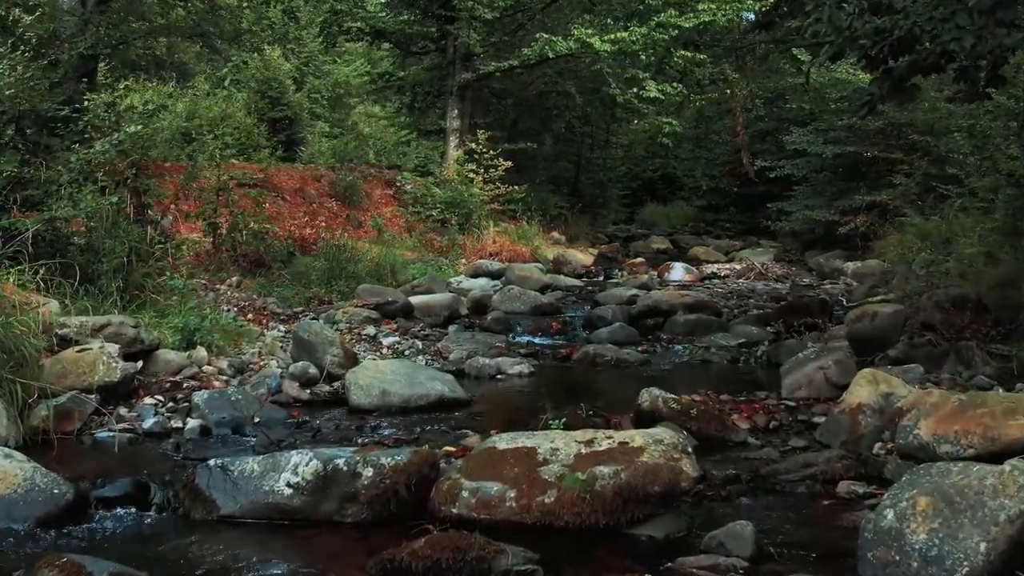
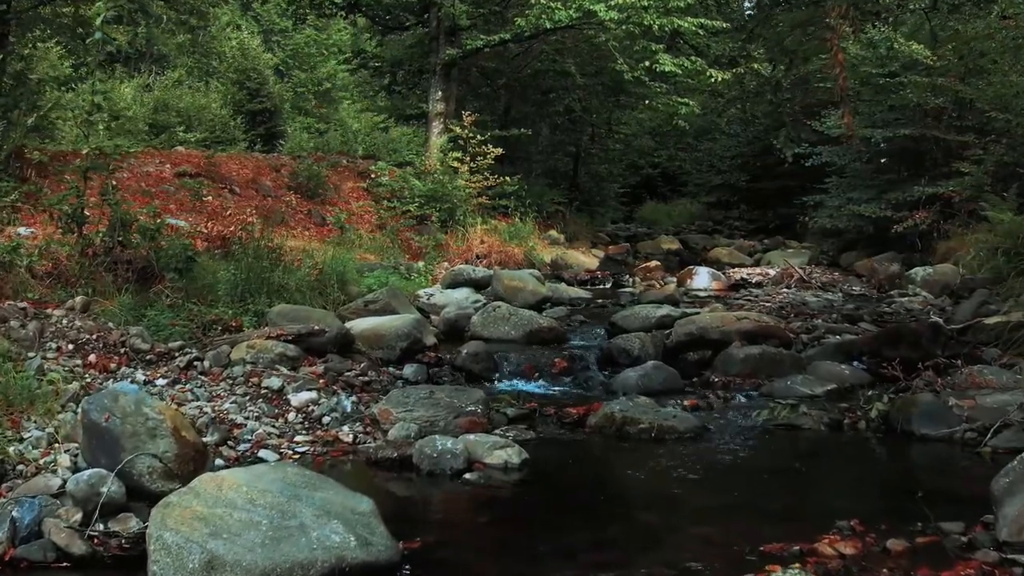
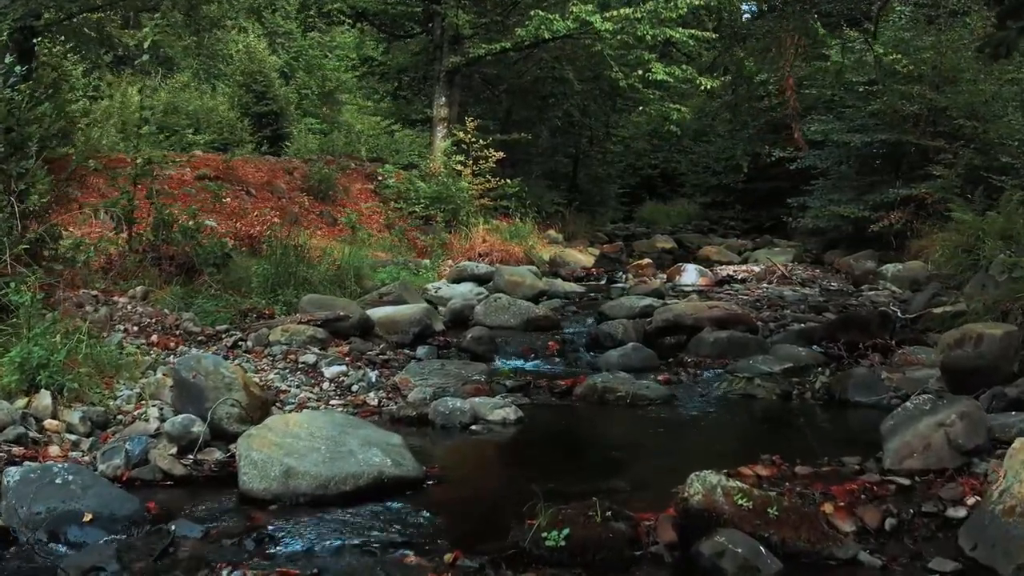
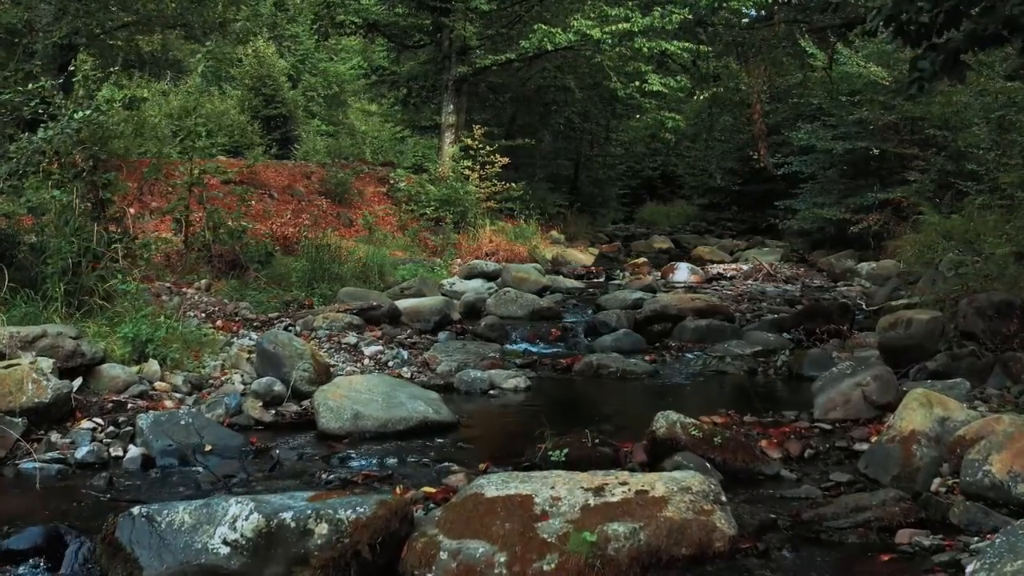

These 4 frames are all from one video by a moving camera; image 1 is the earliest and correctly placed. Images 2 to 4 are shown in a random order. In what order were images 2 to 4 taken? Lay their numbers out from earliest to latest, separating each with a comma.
4, 3, 2
